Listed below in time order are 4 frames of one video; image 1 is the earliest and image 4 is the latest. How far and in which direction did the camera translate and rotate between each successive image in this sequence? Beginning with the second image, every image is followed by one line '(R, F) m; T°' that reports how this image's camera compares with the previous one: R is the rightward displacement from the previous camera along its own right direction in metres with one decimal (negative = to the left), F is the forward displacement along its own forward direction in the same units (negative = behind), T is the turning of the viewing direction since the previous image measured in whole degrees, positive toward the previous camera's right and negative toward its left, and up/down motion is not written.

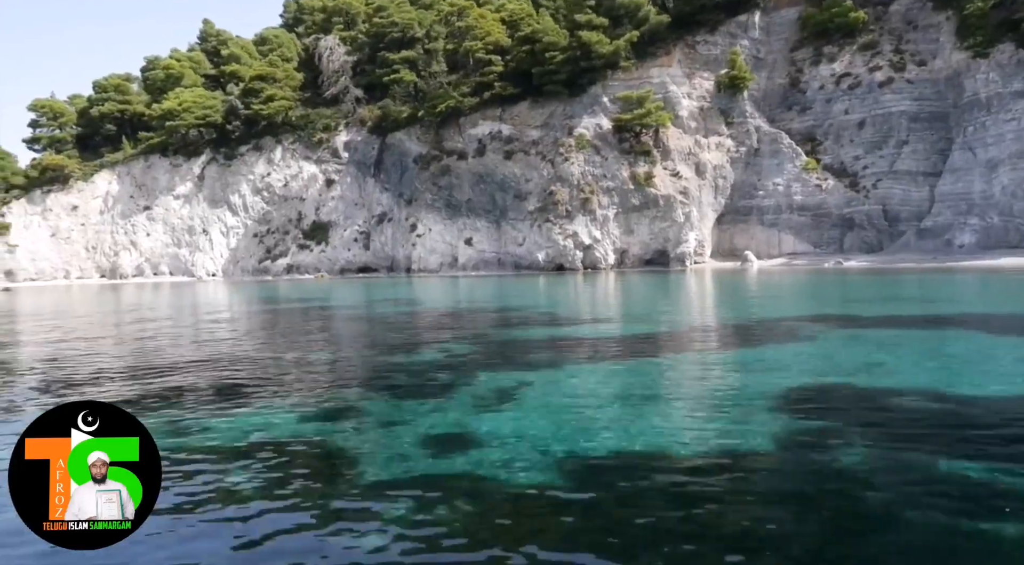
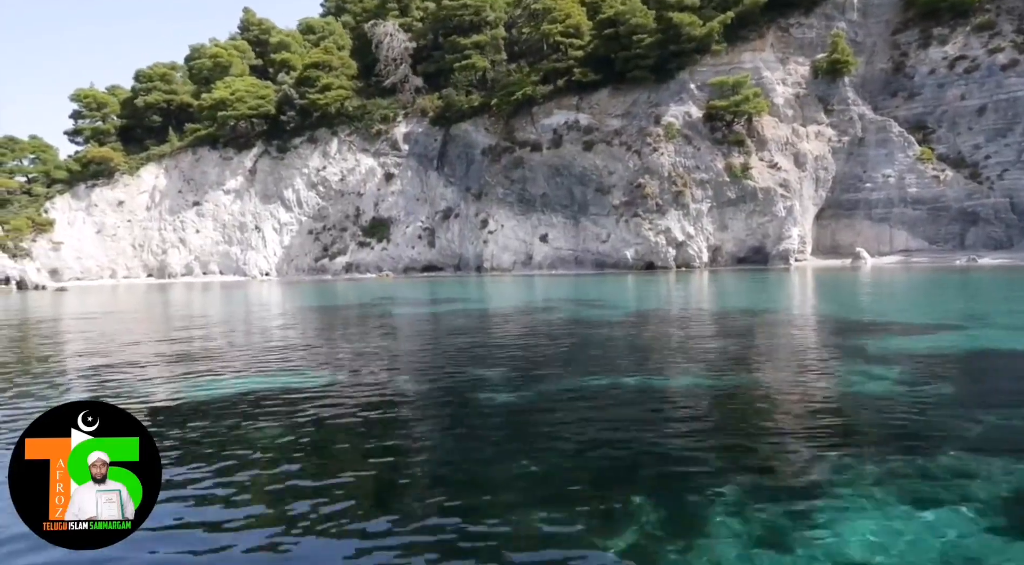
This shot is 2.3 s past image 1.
(-3.7, +2.5) m; 0°
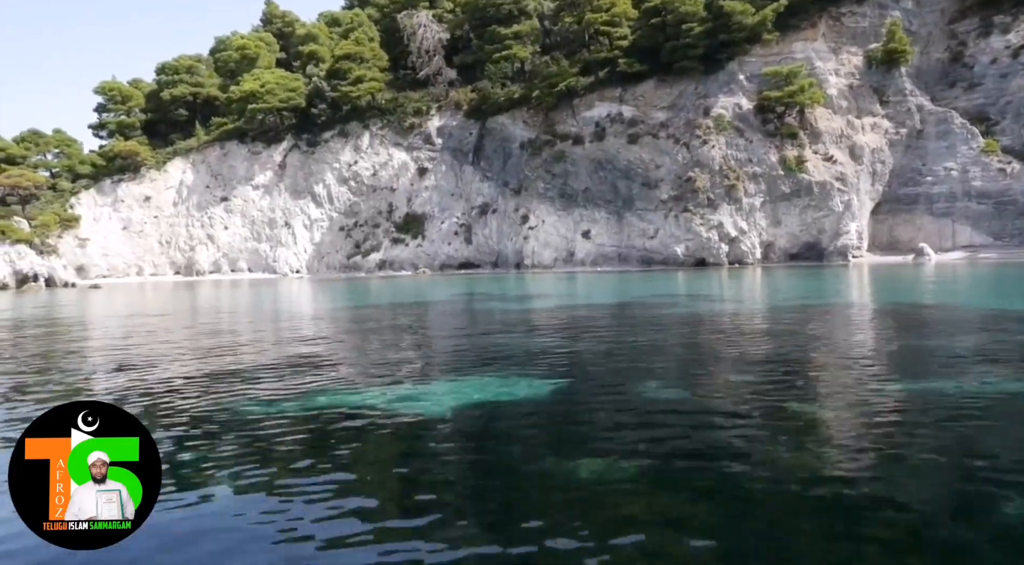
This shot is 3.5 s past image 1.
(-2.0, +1.2) m; 0°
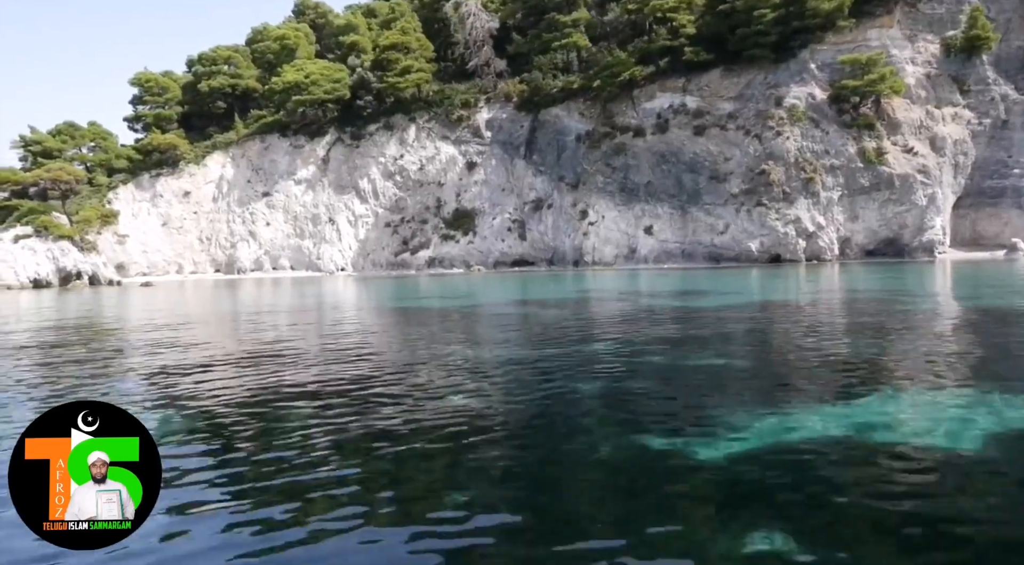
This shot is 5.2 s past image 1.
(-2.7, +1.5) m; 0°
